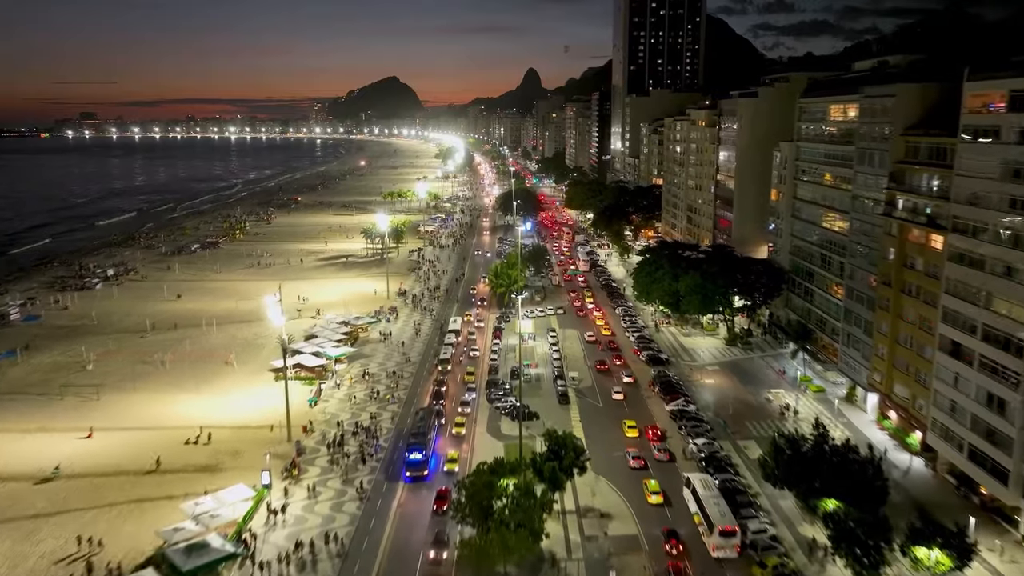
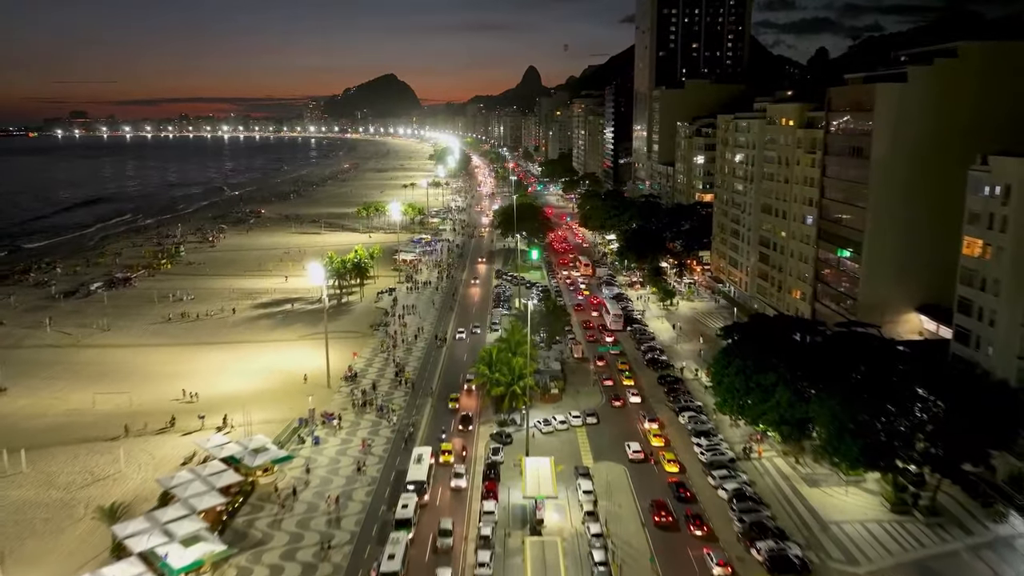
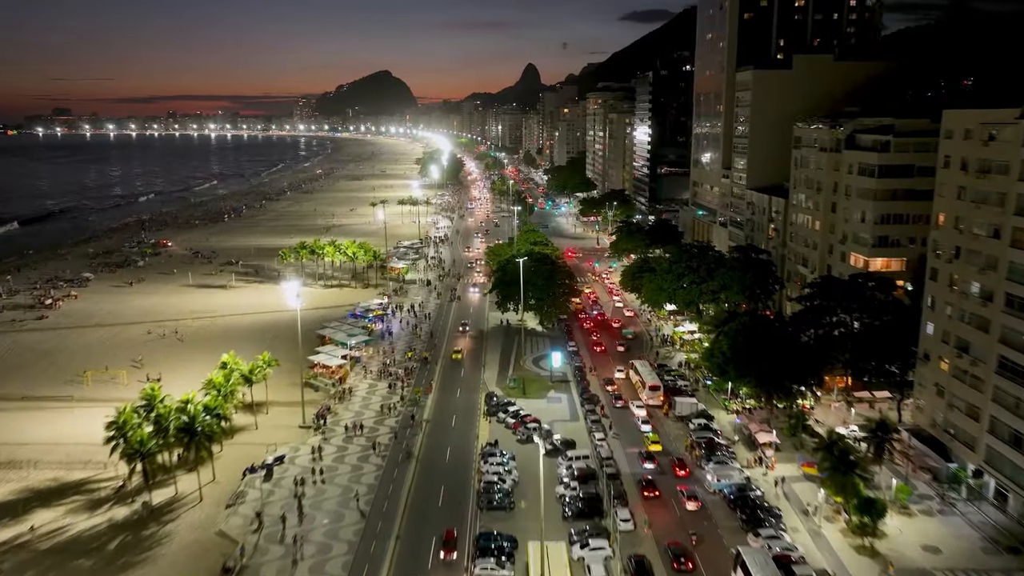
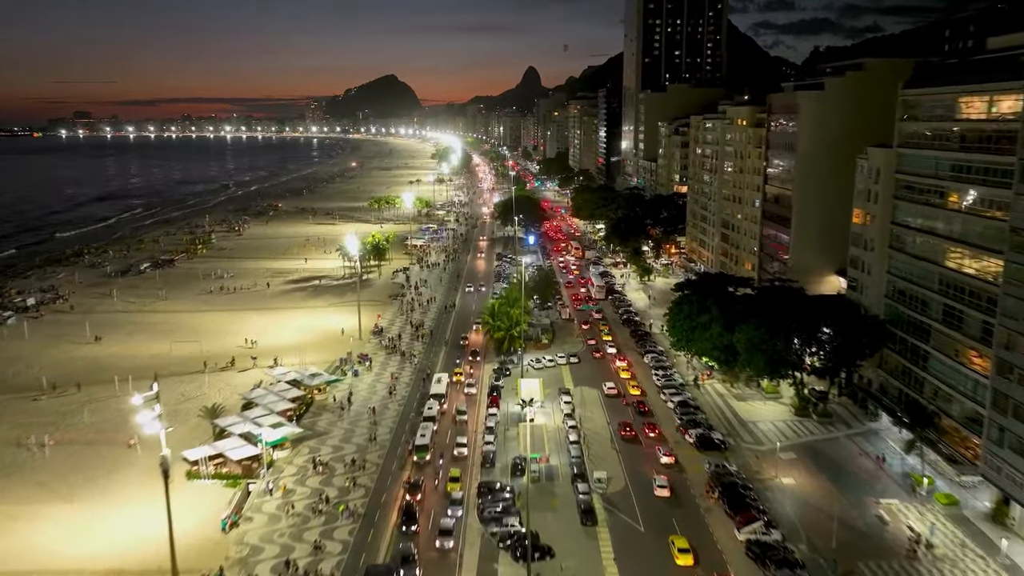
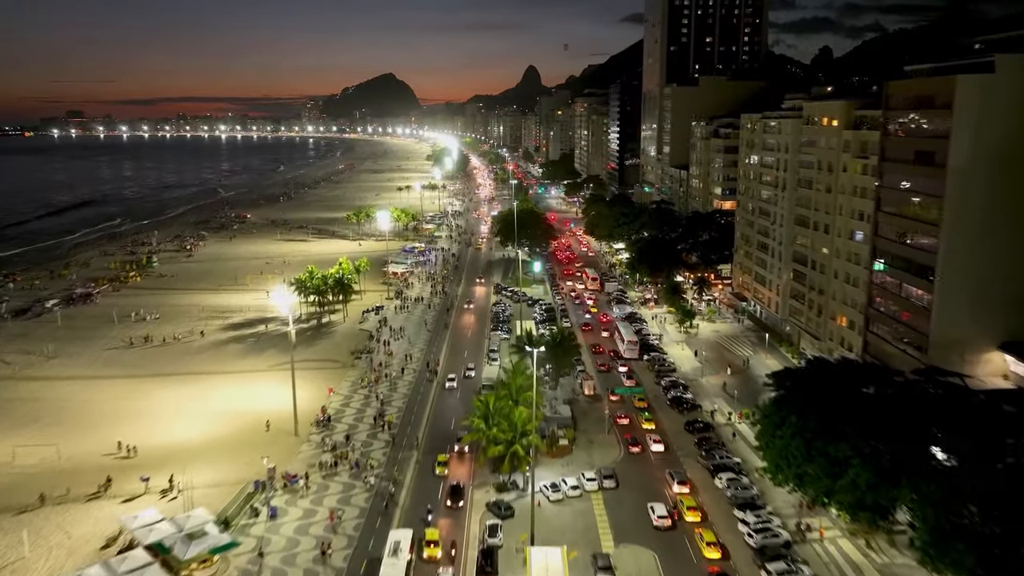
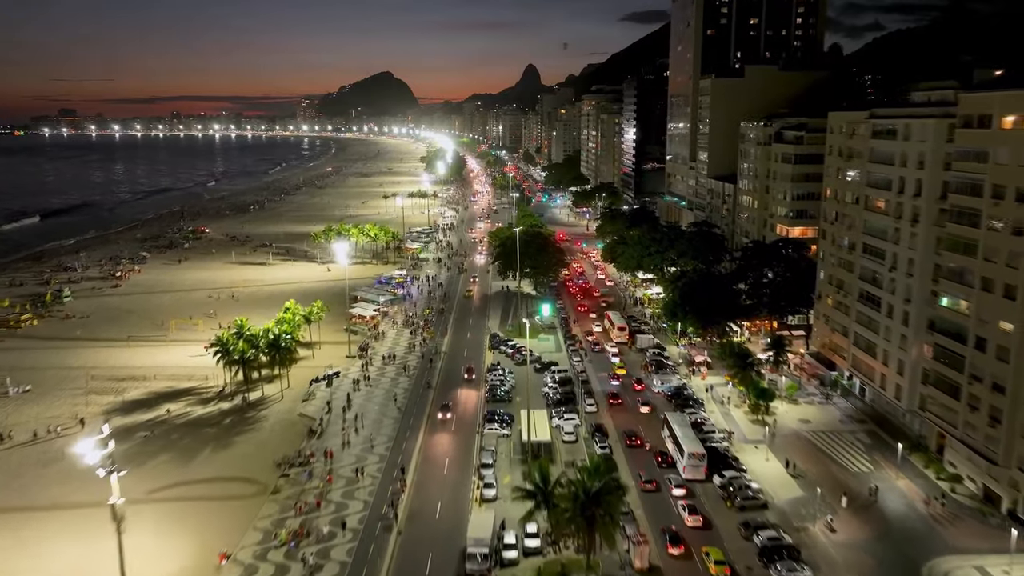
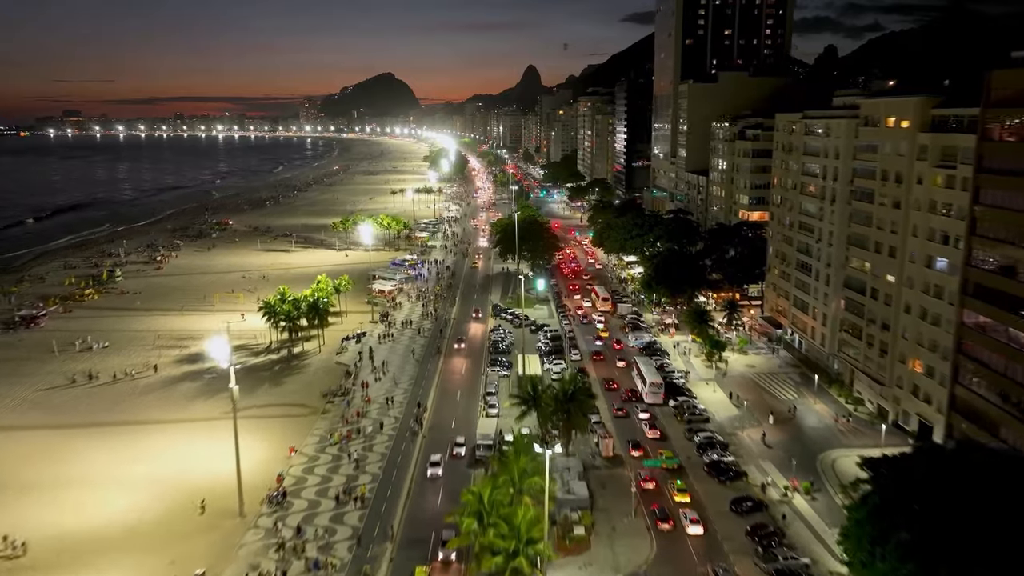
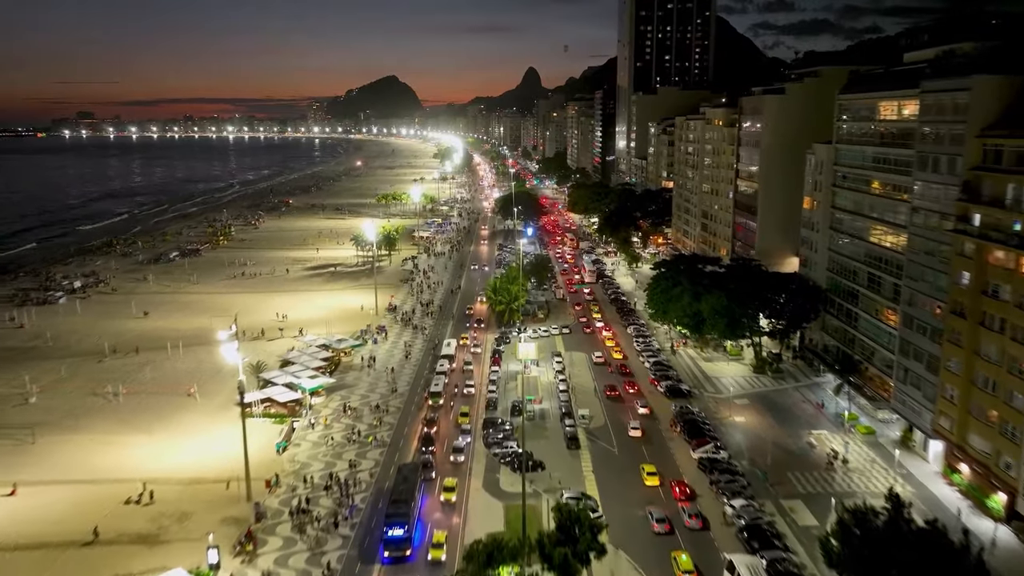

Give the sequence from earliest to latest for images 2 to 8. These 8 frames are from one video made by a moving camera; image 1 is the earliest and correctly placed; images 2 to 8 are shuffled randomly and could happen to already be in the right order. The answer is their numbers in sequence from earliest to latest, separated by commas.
8, 4, 2, 5, 7, 6, 3
